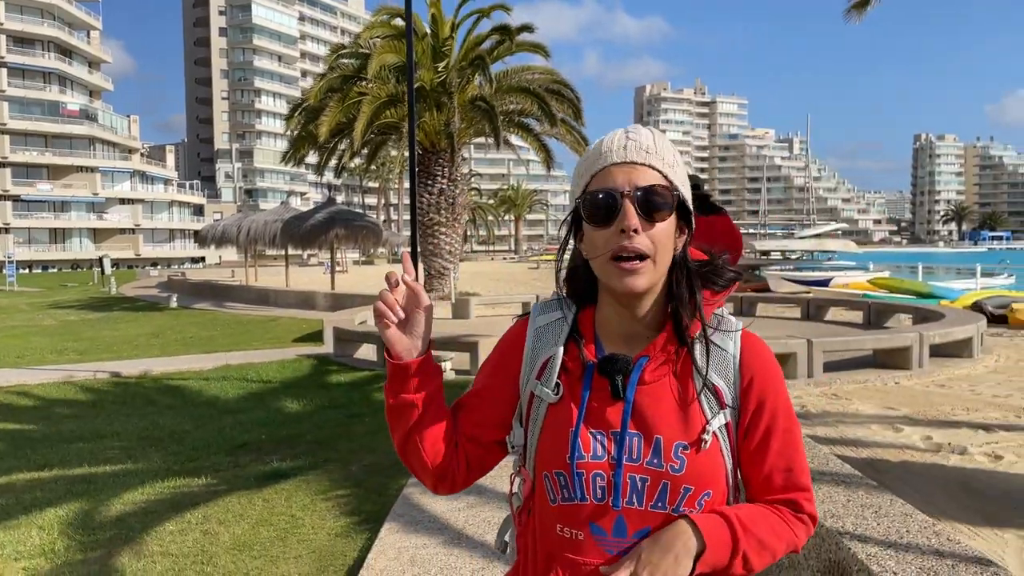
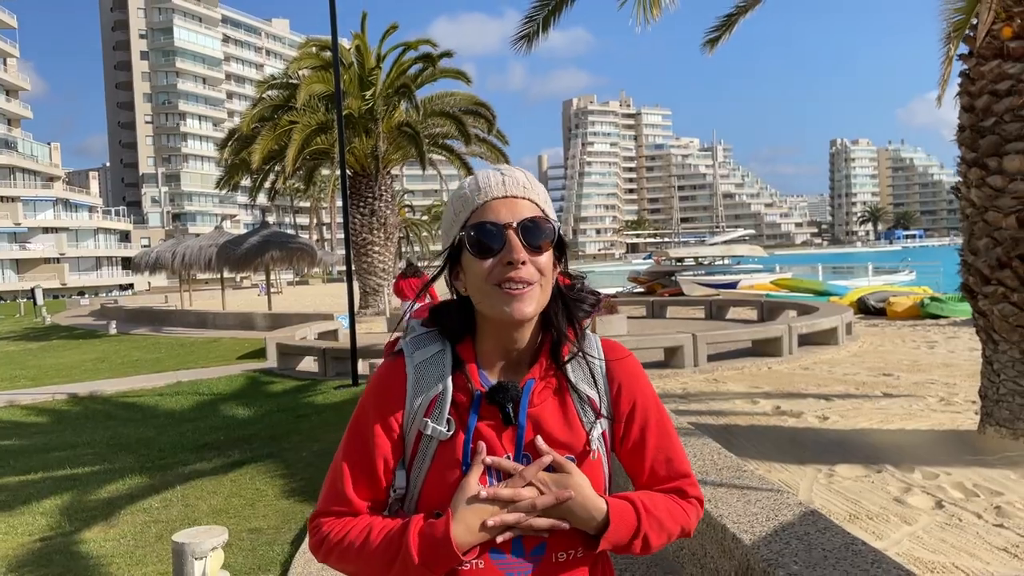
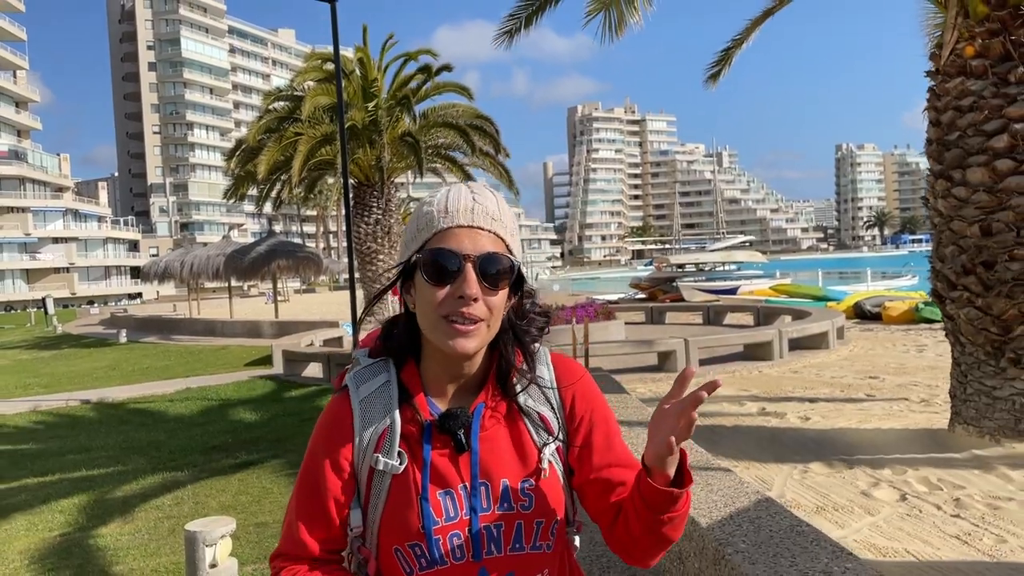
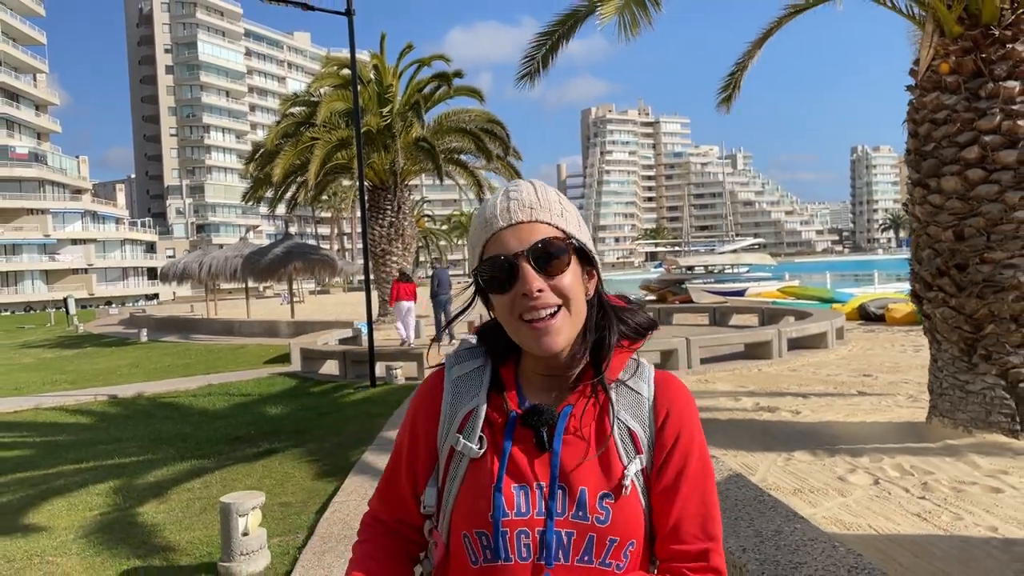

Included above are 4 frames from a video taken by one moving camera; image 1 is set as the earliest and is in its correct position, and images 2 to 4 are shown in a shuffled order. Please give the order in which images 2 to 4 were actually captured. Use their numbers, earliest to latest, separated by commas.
2, 3, 4
